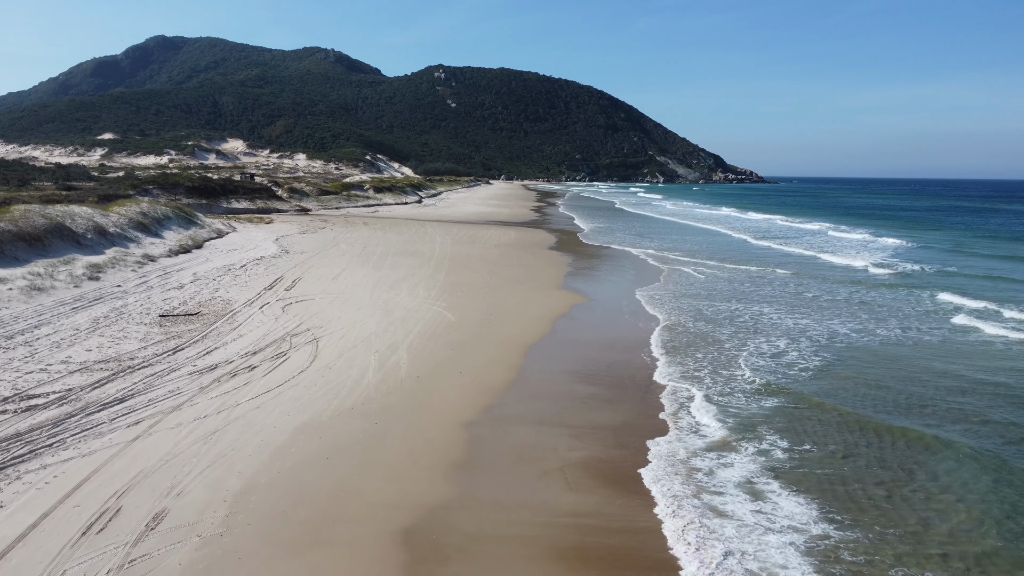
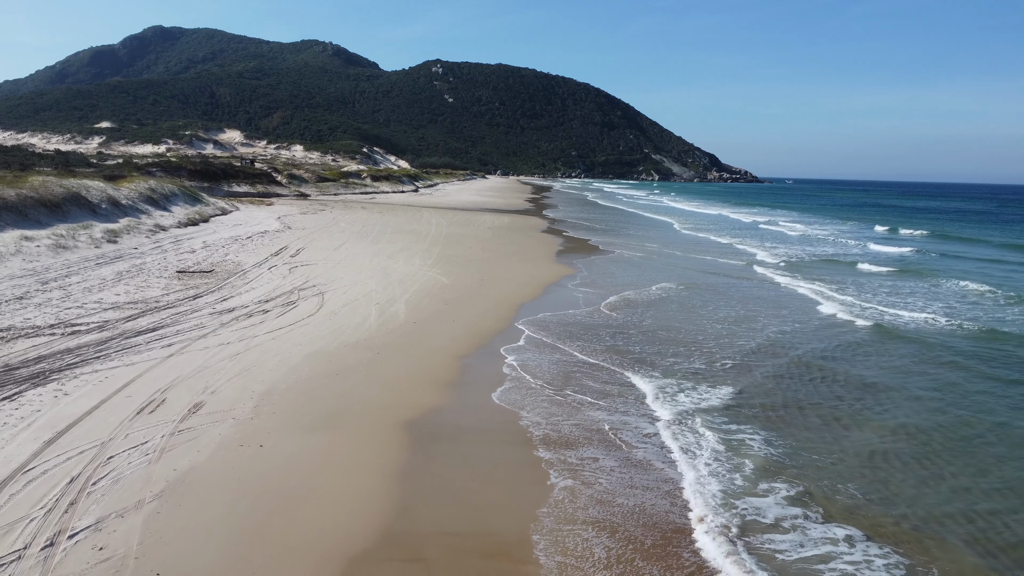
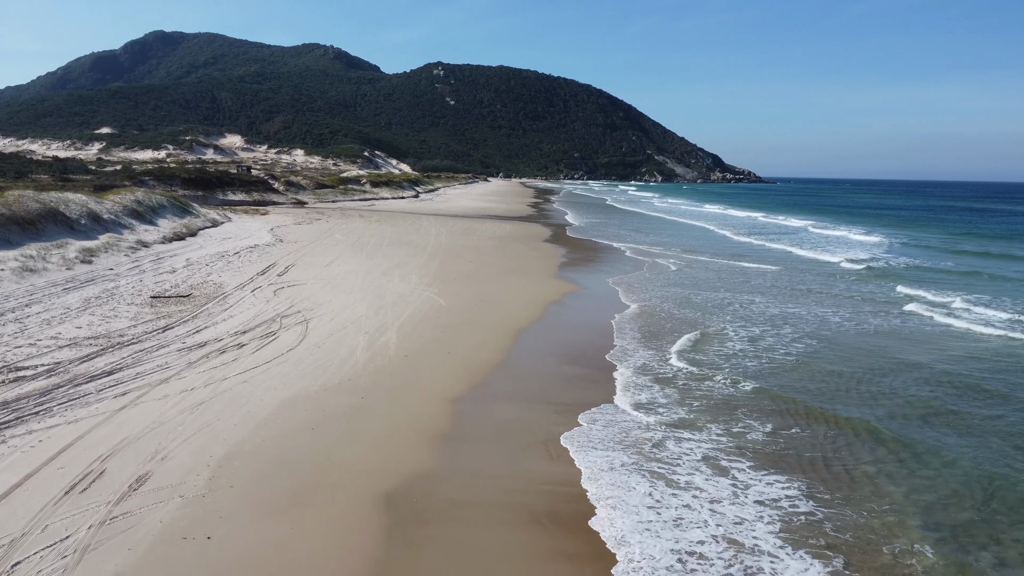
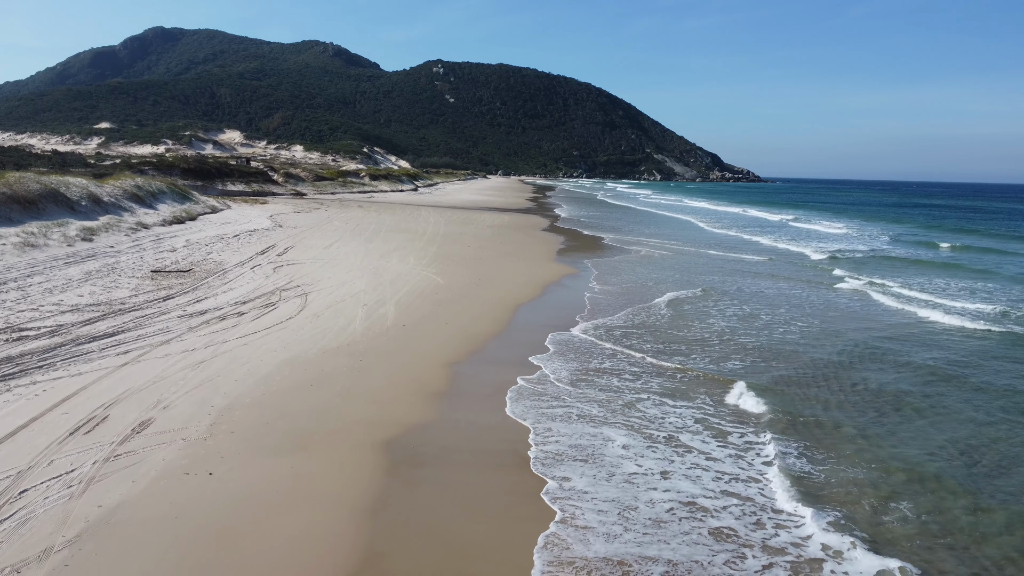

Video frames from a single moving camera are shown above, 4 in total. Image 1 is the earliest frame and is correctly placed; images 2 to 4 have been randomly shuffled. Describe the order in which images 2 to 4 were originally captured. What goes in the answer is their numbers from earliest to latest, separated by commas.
3, 4, 2
